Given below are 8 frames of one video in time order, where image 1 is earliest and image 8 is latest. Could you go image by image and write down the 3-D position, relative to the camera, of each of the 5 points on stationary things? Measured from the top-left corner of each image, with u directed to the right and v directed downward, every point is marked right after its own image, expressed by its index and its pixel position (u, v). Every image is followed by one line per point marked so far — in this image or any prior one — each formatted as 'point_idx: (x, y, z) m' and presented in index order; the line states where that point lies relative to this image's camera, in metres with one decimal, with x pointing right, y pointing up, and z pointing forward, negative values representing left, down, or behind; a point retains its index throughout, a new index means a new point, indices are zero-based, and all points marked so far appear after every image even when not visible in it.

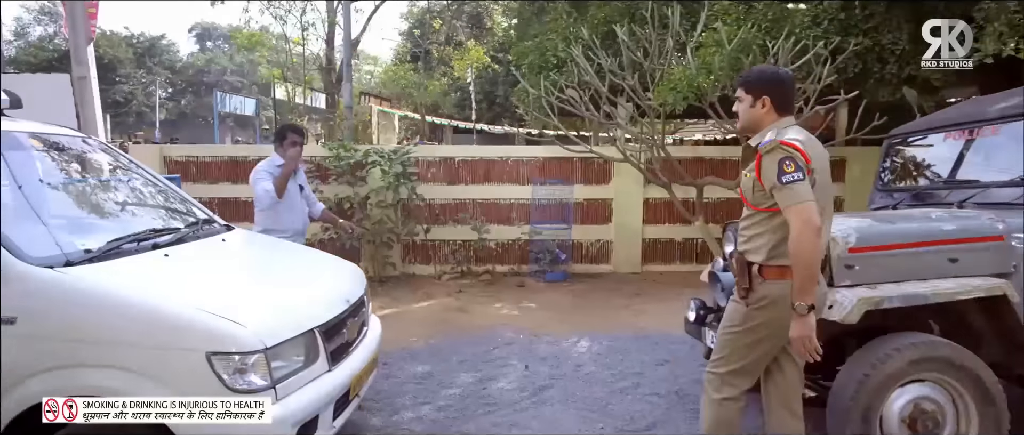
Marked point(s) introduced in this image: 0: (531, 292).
0: (+0.2, -0.9, +7.7) m
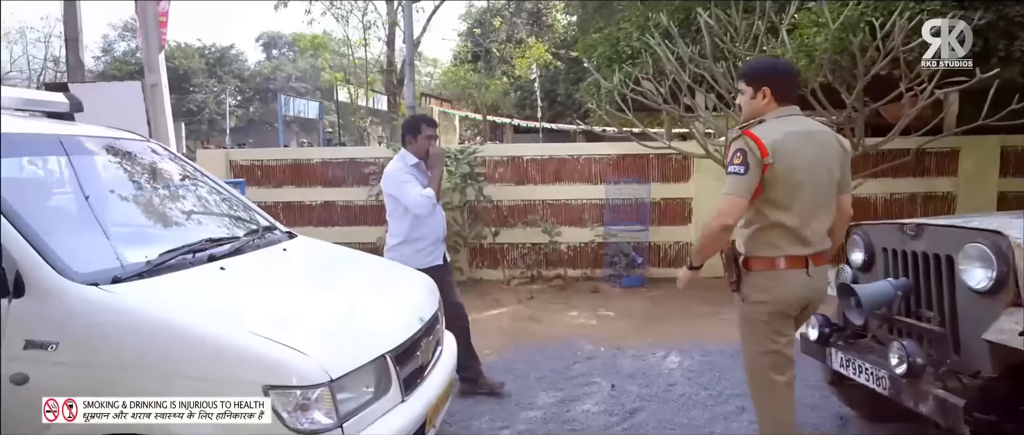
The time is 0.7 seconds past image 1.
0: (+1.1, -0.9, +7.2) m
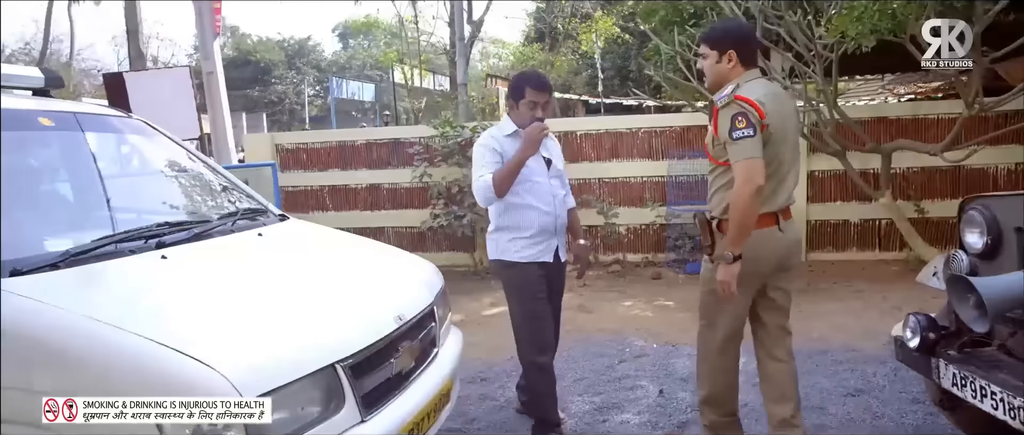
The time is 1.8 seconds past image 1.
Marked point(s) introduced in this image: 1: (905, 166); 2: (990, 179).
0: (+1.6, -0.7, +6.5) m
1: (+4.3, +0.6, +6.9) m
2: (+5.1, +0.4, +6.8) m
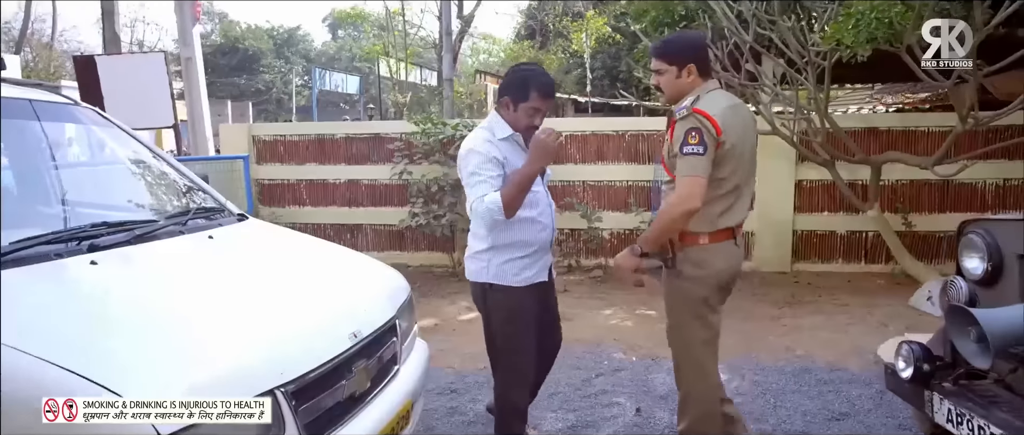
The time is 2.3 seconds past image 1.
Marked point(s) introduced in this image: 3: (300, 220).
0: (+1.4, -0.8, +6.3) m
1: (+4.1, +0.4, +6.8) m
2: (+4.9, +0.2, +6.7) m
3: (-2.6, 0.0, +7.9) m
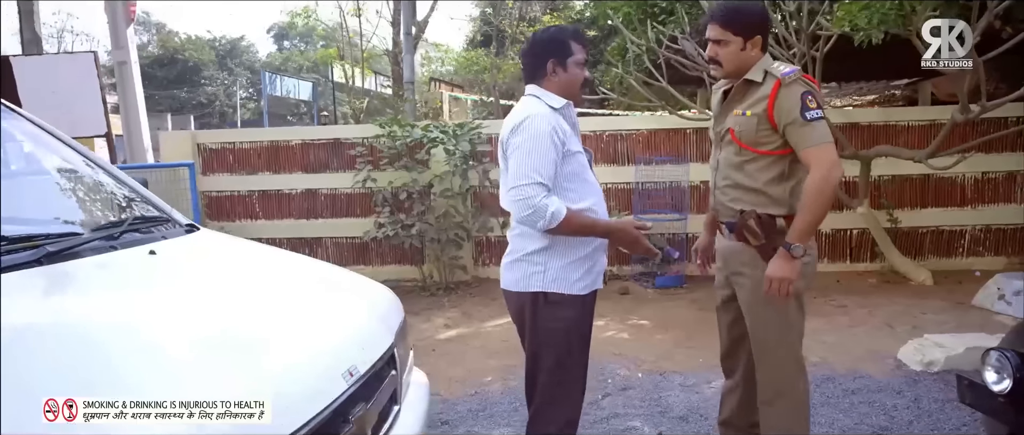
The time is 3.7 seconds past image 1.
0: (+1.2, -0.8, +6.0) m
1: (+3.8, +0.5, +6.6) m
2: (+4.6, +0.3, +6.6) m
3: (-3.0, -0.2, +7.2) m
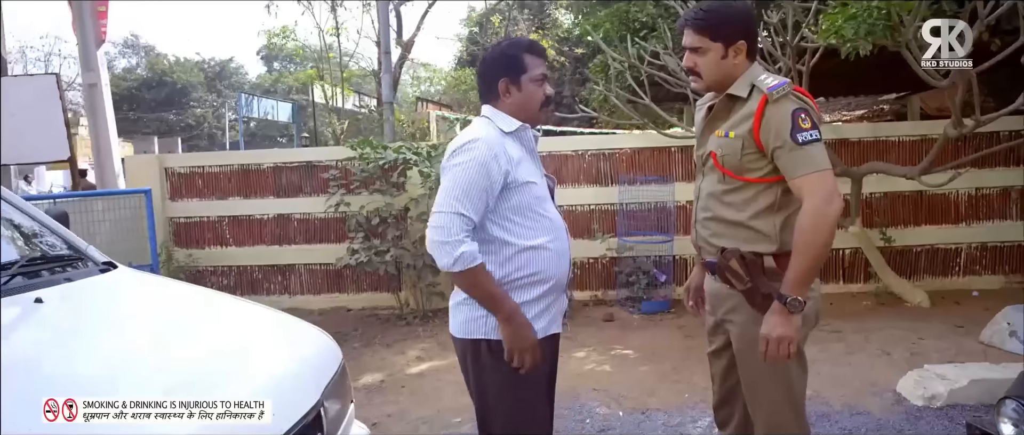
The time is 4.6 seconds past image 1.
0: (+1.0, -1.0, +5.7) m
1: (+3.6, +0.3, +6.4) m
2: (+4.4, +0.1, +6.3) m
3: (-3.2, -0.5, +6.9) m
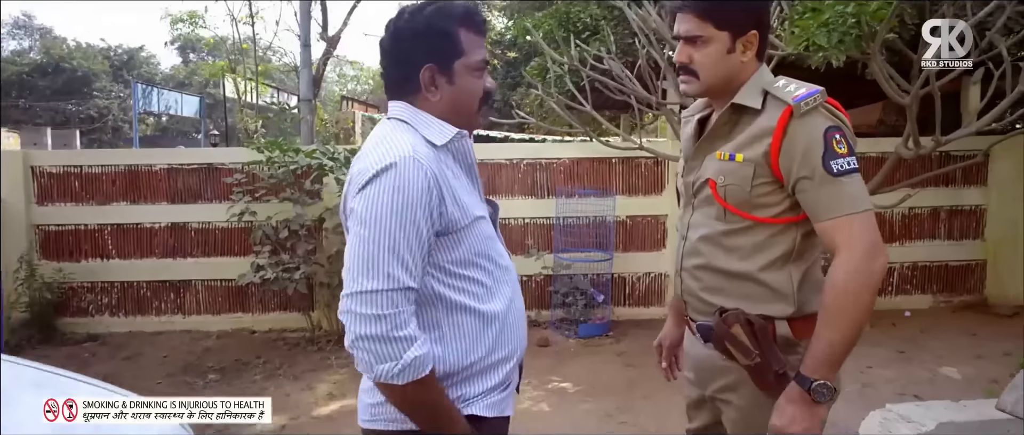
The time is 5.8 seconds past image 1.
0: (+0.4, -1.1, +5.2) m
1: (+2.9, +0.1, +6.2) m
2: (+3.7, -0.1, +6.3) m
3: (-3.9, -0.6, +6.0) m
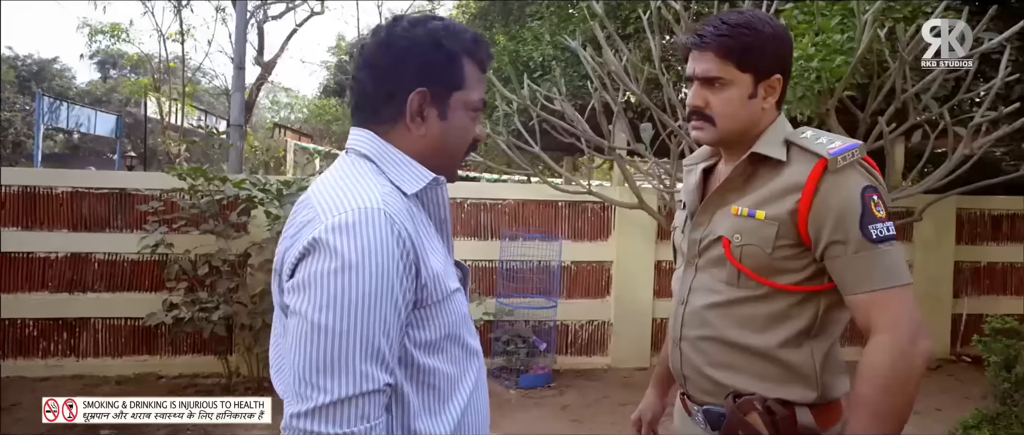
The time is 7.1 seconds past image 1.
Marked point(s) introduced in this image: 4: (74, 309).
0: (-0.1, -1.5, +4.9) m
1: (+2.4, -0.4, +6.3) m
2: (+3.2, -0.6, +6.4) m
3: (-4.4, -0.8, +5.2) m
4: (-3.7, -0.8, +5.4) m
